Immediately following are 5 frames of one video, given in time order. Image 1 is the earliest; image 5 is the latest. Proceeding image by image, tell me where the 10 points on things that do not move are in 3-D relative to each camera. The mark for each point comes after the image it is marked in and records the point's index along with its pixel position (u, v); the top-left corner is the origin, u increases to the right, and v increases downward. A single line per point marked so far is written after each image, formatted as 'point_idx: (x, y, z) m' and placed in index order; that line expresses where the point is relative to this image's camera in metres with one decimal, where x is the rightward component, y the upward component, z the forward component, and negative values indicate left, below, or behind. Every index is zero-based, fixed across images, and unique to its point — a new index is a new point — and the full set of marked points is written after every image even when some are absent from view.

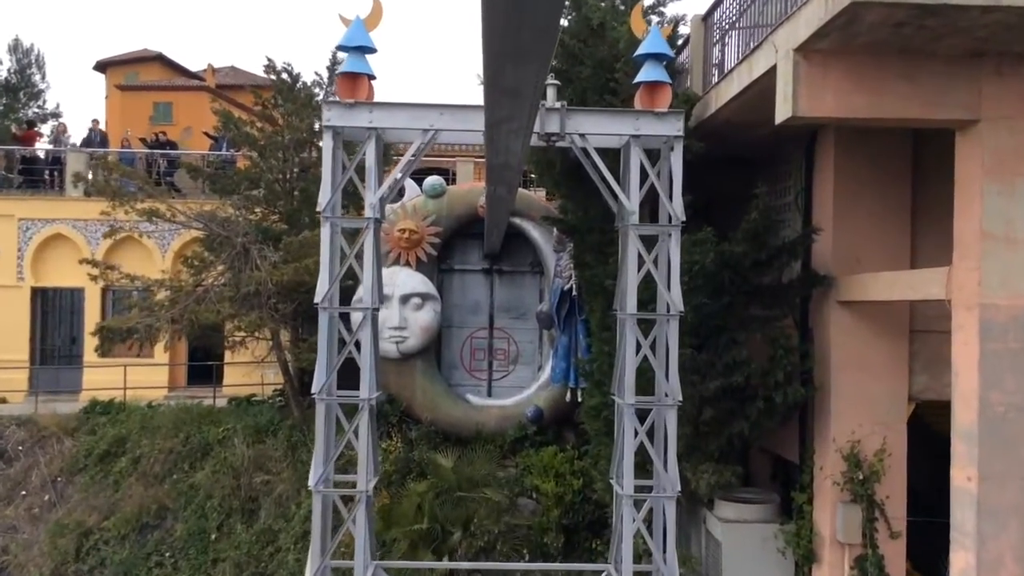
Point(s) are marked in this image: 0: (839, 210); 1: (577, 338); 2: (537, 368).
0: (+2.6, +0.6, +7.4) m
1: (+0.8, -0.6, +11.3) m
2: (+0.3, -1.1, +12.4) m
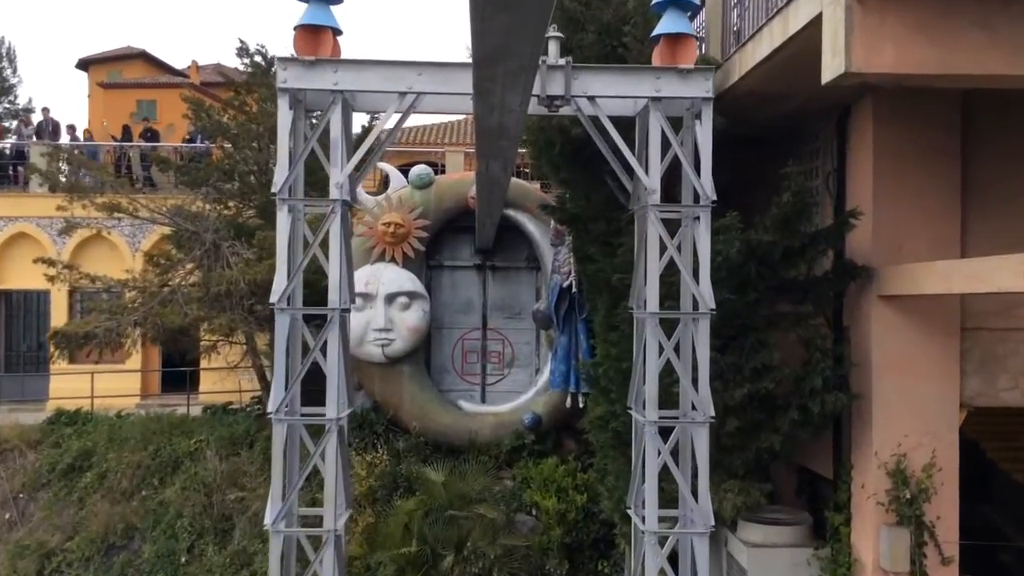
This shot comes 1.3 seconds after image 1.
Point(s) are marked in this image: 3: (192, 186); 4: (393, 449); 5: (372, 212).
0: (+2.6, +0.7, +6.5) m
1: (+0.7, -0.6, +10.4) m
2: (+0.3, -1.0, +11.5) m
3: (-4.1, +1.3, +11.9) m
4: (-1.4, -1.8, +10.5) m
5: (-1.7, +0.9, +11.1) m
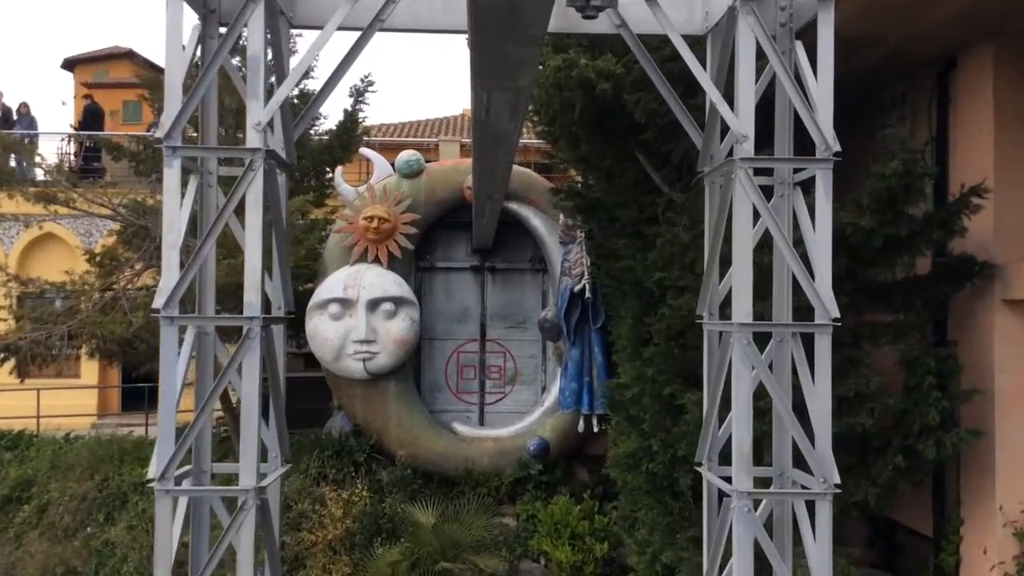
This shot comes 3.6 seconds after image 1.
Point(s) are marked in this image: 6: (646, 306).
0: (+2.6, +0.7, +4.9) m
1: (+0.8, -0.6, +8.8) m
2: (+0.3, -1.1, +9.9) m
3: (-4.1, +1.3, +10.4) m
4: (-1.3, -1.9, +8.9) m
5: (-1.6, +0.9, +9.5) m
6: (+0.9, -0.1, +6.1) m
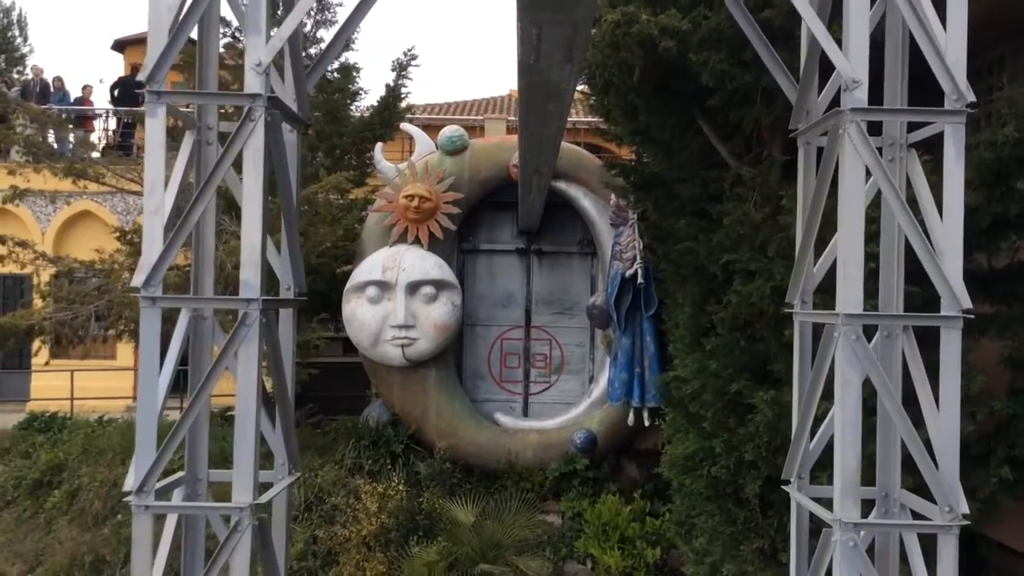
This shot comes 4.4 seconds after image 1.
0: (+2.9, +0.7, +4.2) m
1: (+1.2, -0.5, +8.2) m
2: (+0.8, -0.9, +9.3) m
3: (-3.6, +1.5, +10.0) m
4: (-0.9, -1.7, +8.5) m
5: (-1.2, +1.0, +9.0) m
6: (+1.2, 0.0, +5.5) m
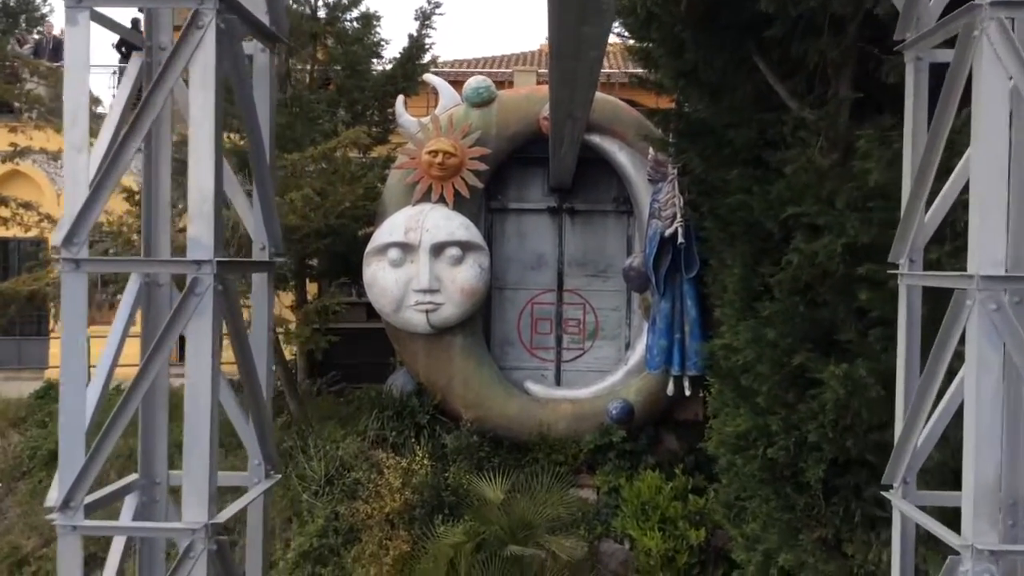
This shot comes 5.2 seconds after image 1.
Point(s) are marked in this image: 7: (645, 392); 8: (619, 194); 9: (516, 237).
0: (+3.0, +0.9, +3.5) m
1: (+1.4, -0.1, +7.6) m
2: (+1.1, -0.6, +8.8) m
3: (-3.3, +1.9, +9.5) m
4: (-0.6, -1.4, +8.0) m
5: (-0.9, +1.4, +8.4) m
6: (+1.3, +0.2, +4.9) m
7: (+1.2, -0.9, +8.0) m
8: (+1.0, +0.9, +8.8) m
9: (0.0, +0.5, +8.9) m
